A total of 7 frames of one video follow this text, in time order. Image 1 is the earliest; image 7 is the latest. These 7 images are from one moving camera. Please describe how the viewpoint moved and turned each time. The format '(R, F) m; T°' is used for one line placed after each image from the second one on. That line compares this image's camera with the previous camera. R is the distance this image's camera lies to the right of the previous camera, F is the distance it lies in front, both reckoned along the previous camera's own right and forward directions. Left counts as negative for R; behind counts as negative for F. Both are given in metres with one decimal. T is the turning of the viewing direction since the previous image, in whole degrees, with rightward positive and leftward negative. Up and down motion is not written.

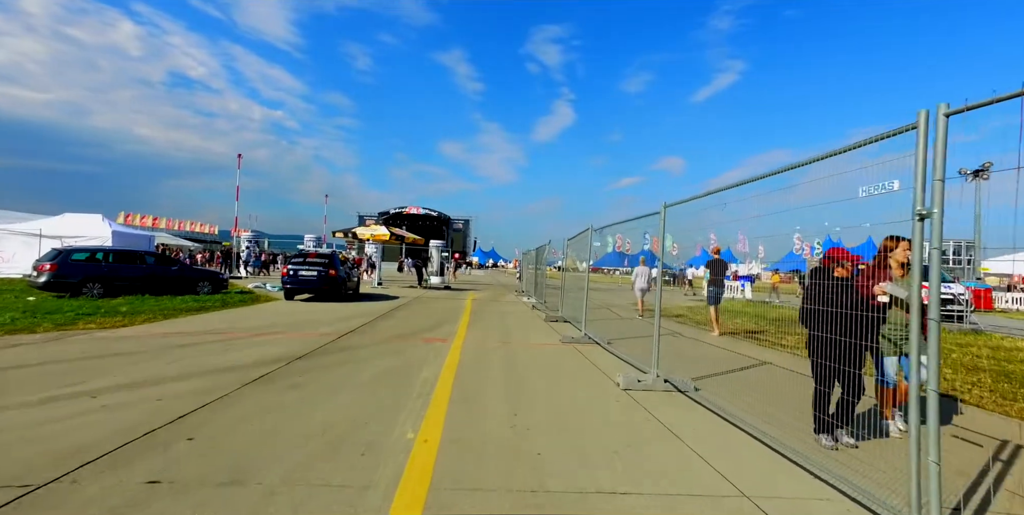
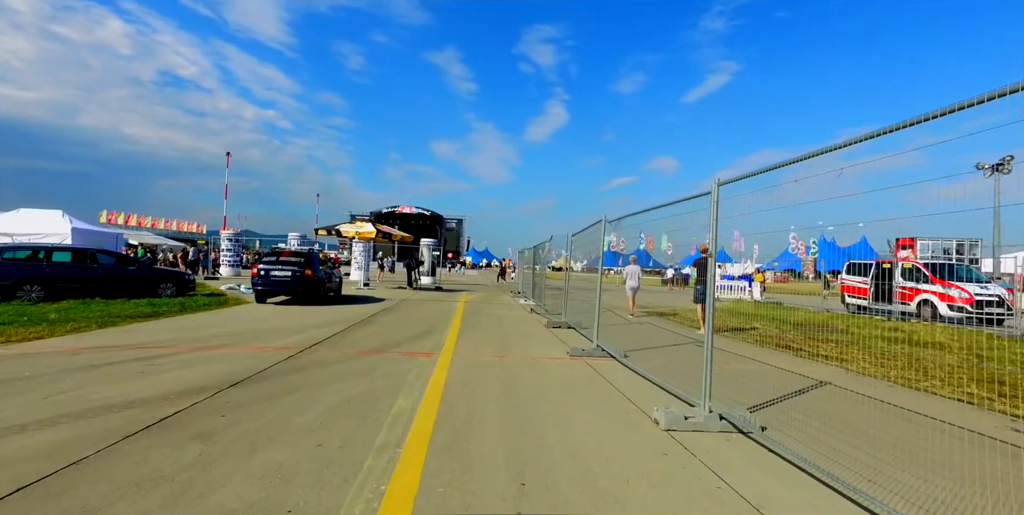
(-0.1, +1.2) m; +1°
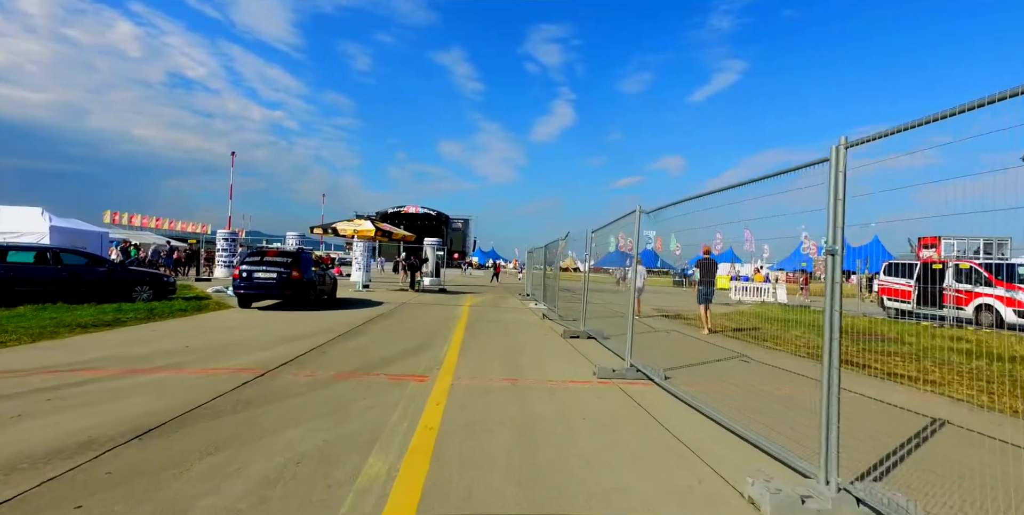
(-0.1, +1.2) m; -1°
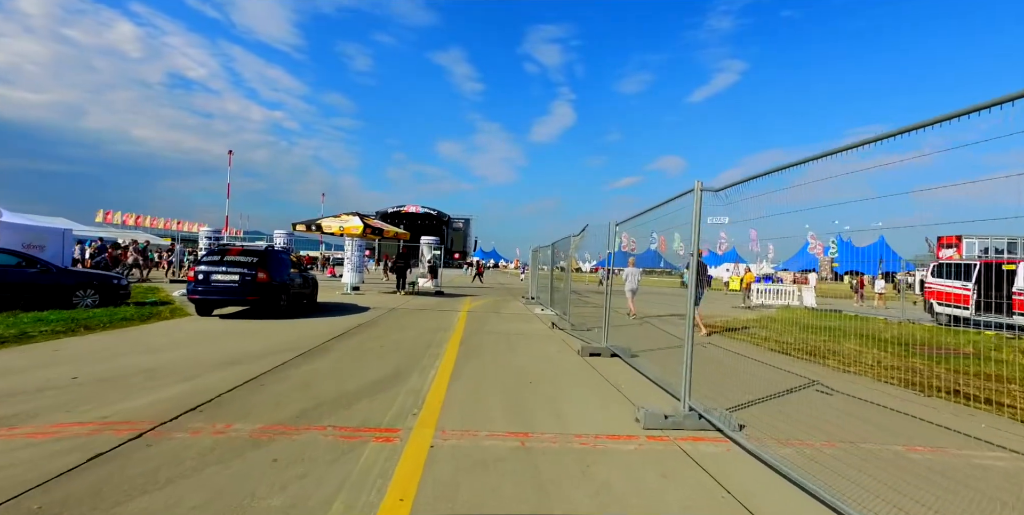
(-0.1, +1.6) m; 0°
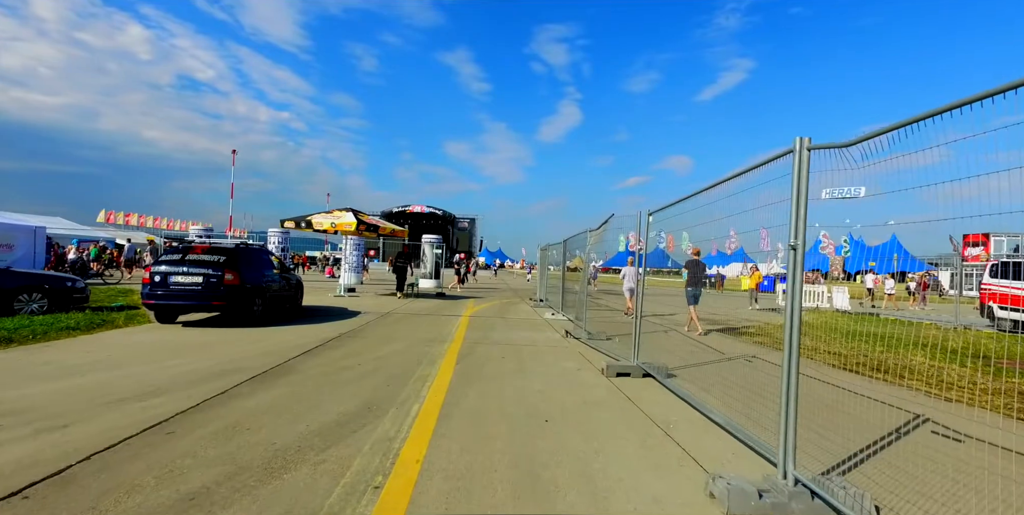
(0.0, +1.3) m; -1°
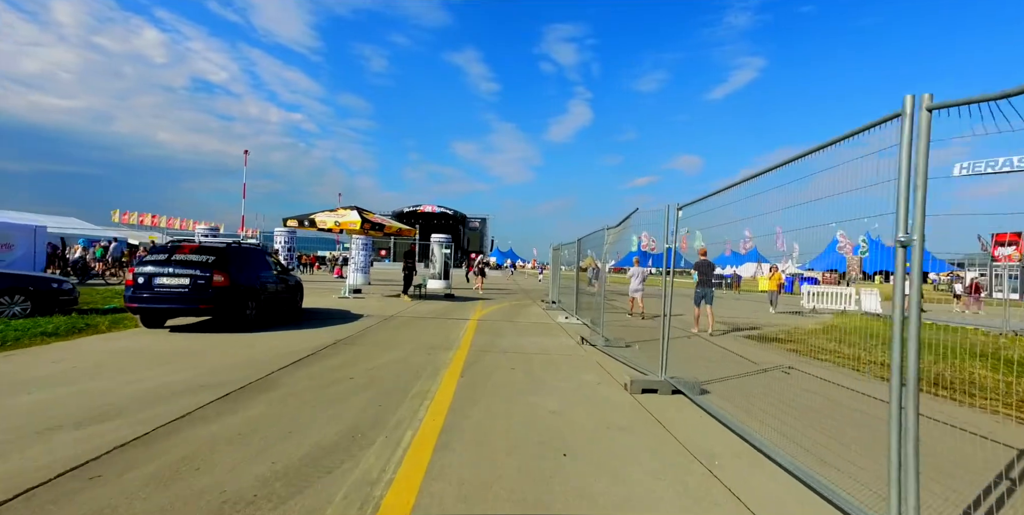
(0.0, +0.7) m; -1°
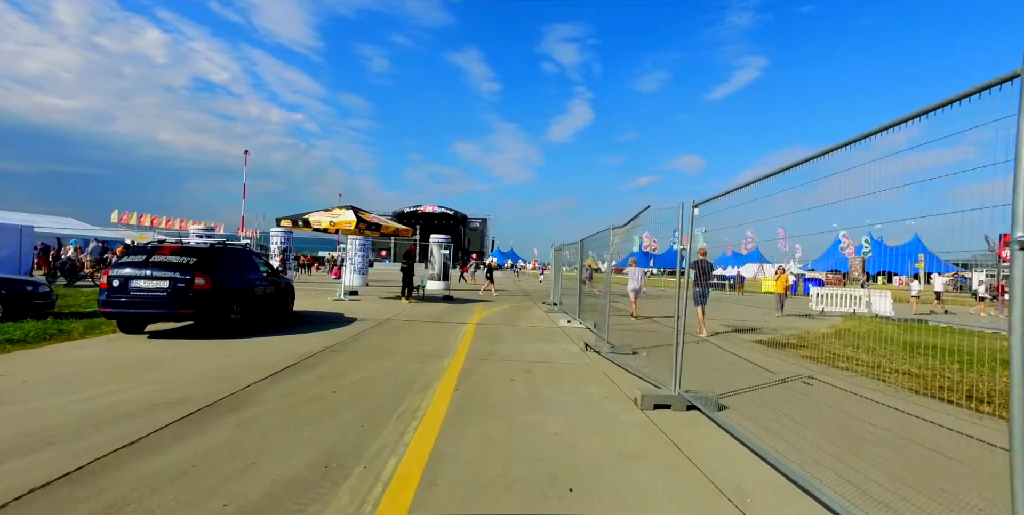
(0.0, +0.4) m; 0°
